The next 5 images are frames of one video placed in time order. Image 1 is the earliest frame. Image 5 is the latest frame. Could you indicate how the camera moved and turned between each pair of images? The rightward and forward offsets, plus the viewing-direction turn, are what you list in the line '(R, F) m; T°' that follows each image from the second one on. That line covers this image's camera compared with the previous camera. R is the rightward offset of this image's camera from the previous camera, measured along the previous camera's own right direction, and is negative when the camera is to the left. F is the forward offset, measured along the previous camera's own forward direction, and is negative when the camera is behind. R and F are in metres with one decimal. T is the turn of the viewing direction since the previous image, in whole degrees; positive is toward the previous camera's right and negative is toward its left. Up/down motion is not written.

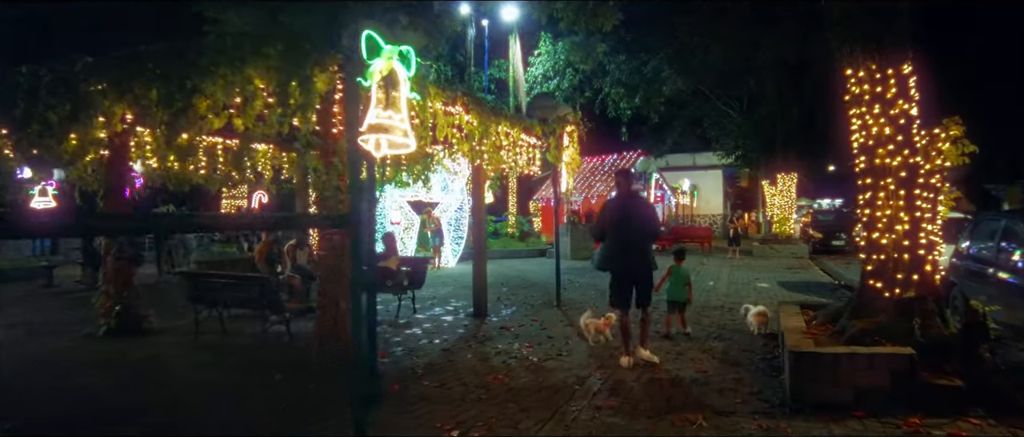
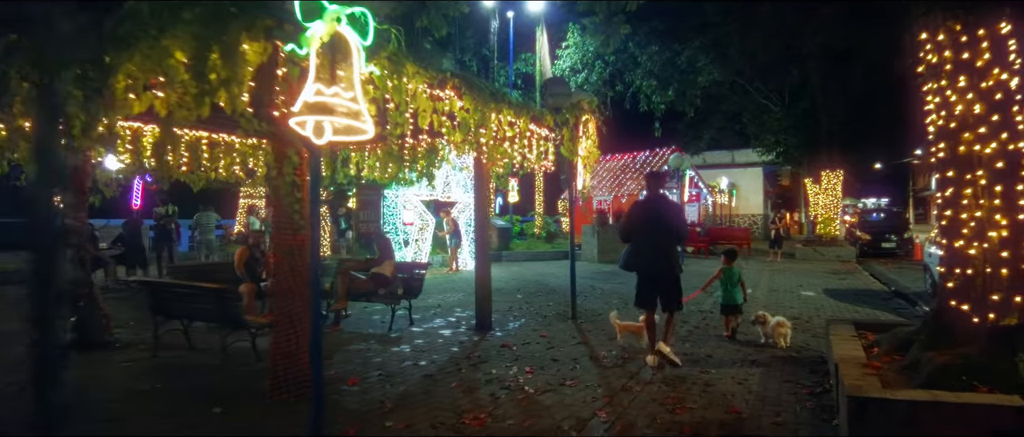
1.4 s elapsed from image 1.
(+0.4, +1.1) m; -3°
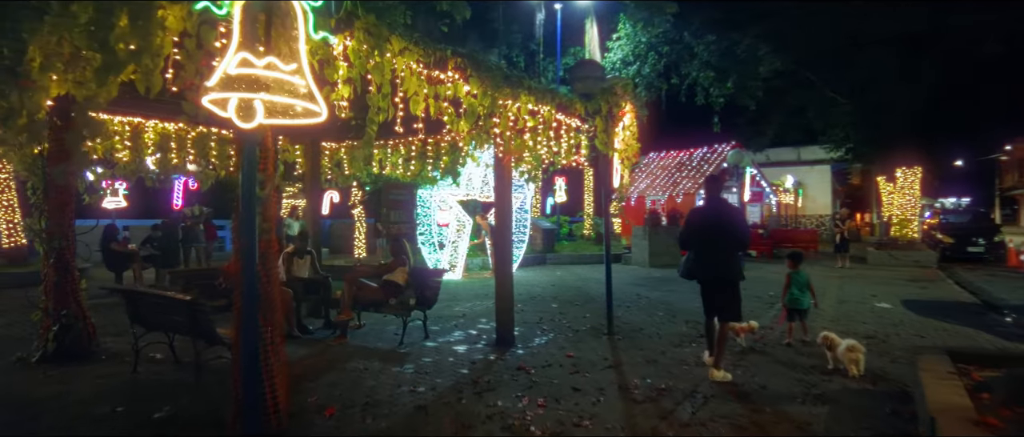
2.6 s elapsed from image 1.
(+0.4, +1.0) m; -5°
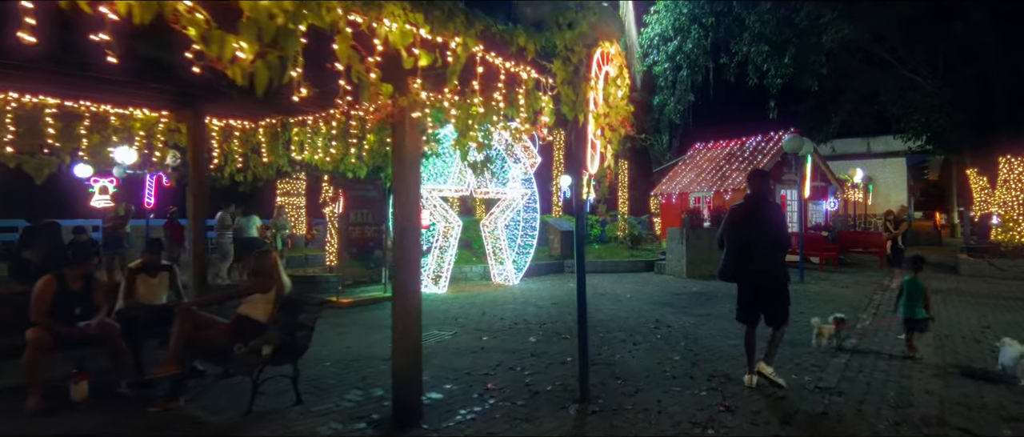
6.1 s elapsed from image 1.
(+1.1, +2.9) m; -5°
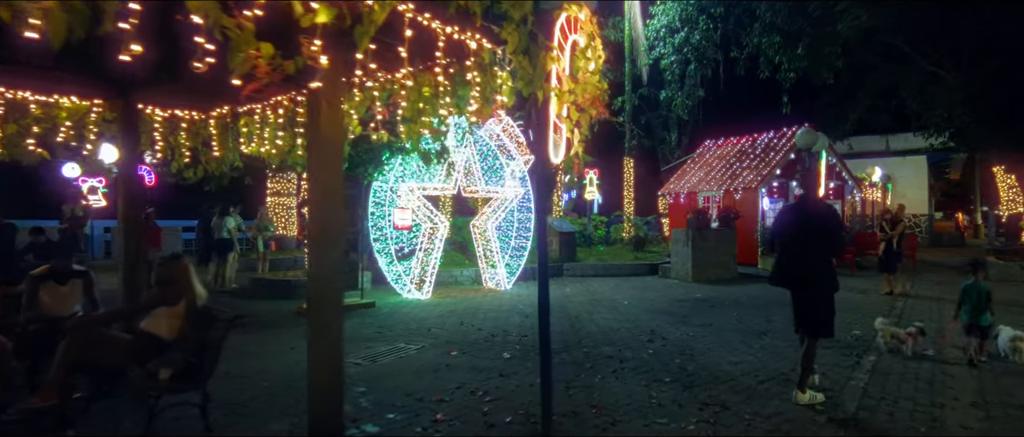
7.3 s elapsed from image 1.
(+0.4, +0.9) m; -1°
